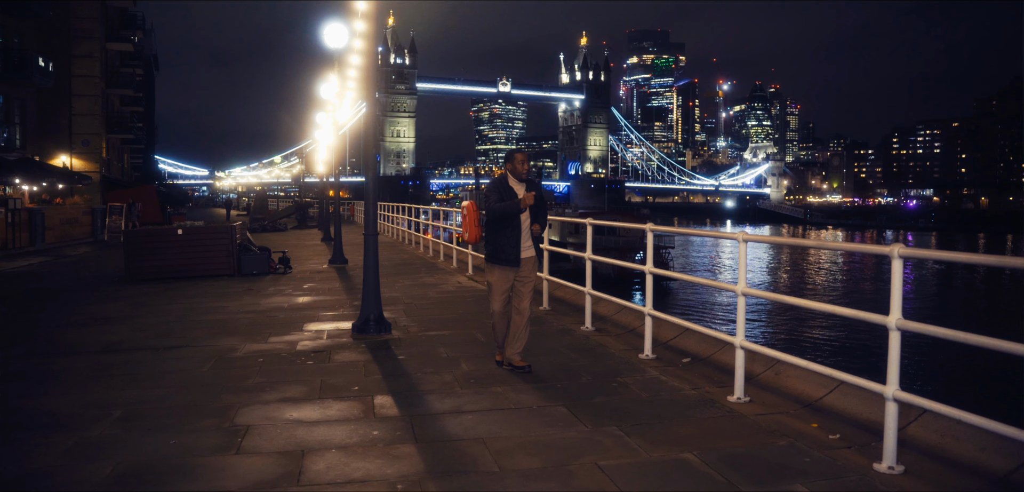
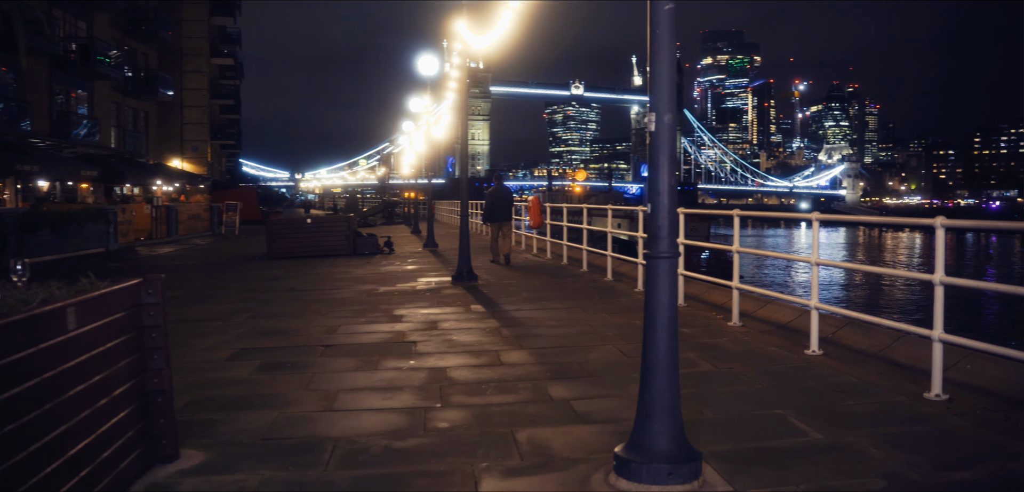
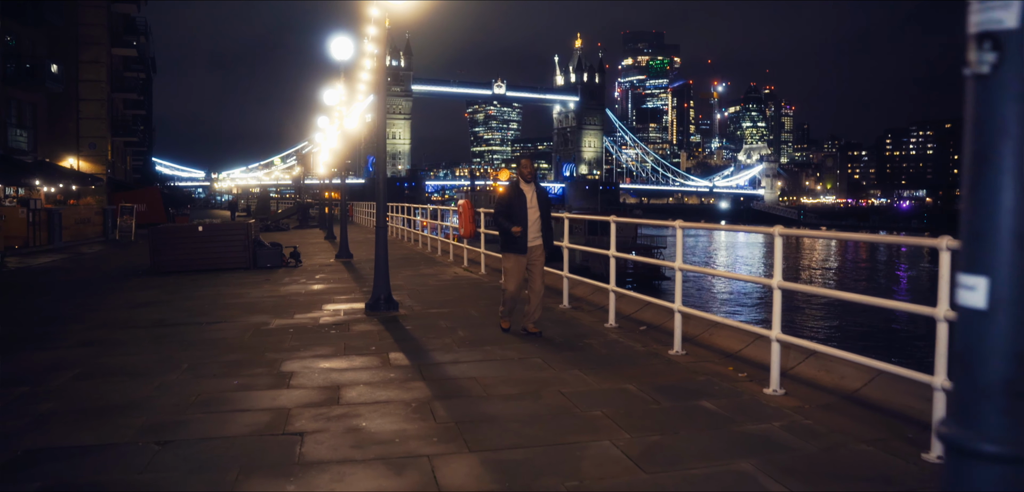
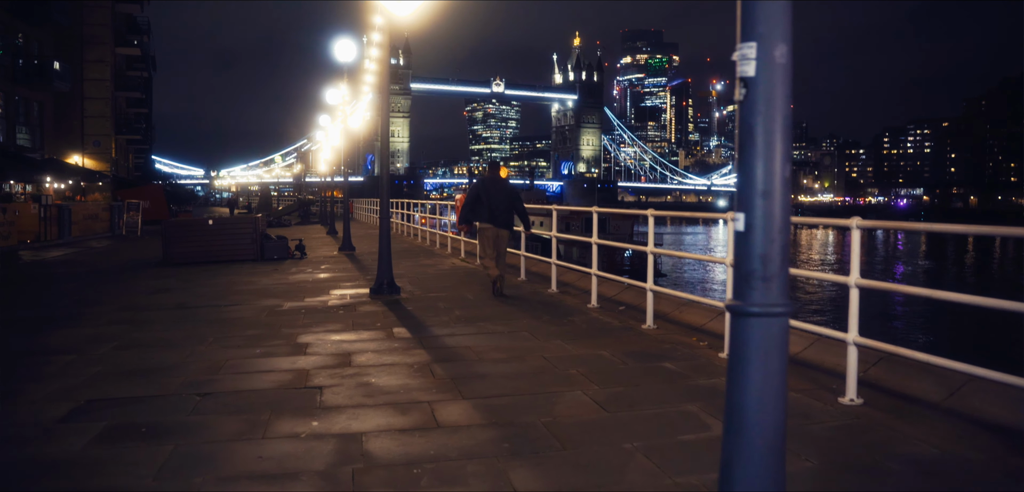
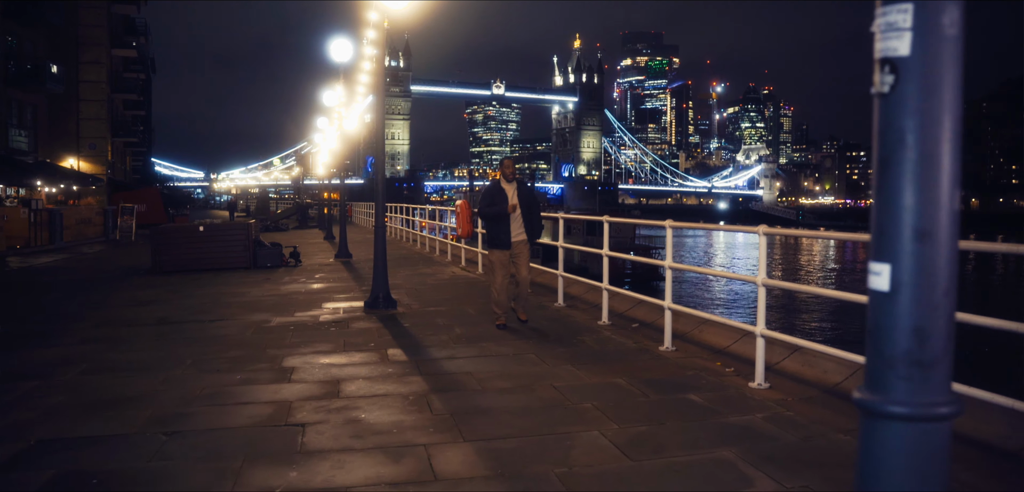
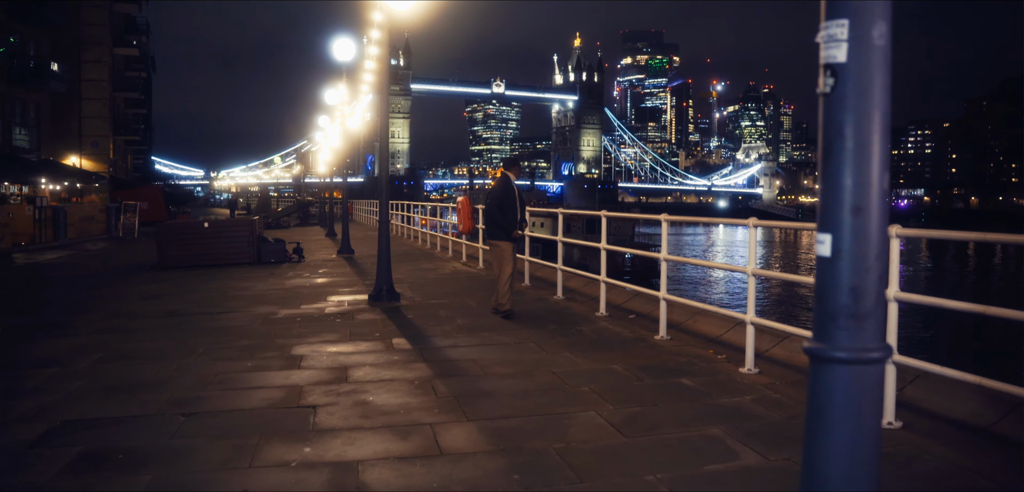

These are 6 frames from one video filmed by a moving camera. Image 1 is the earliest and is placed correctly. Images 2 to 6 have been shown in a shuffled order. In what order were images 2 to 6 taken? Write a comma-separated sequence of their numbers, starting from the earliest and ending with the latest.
3, 5, 6, 4, 2
